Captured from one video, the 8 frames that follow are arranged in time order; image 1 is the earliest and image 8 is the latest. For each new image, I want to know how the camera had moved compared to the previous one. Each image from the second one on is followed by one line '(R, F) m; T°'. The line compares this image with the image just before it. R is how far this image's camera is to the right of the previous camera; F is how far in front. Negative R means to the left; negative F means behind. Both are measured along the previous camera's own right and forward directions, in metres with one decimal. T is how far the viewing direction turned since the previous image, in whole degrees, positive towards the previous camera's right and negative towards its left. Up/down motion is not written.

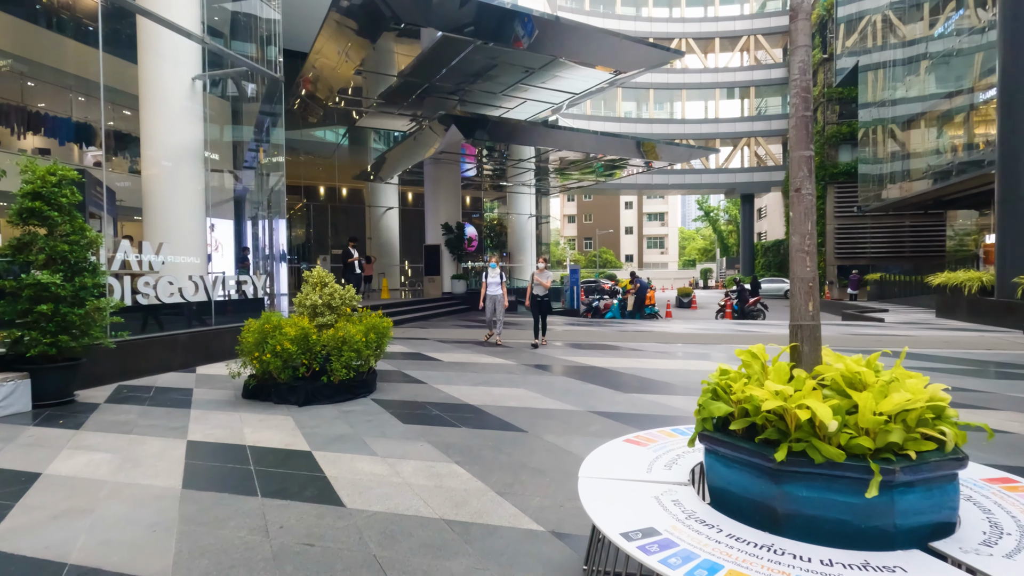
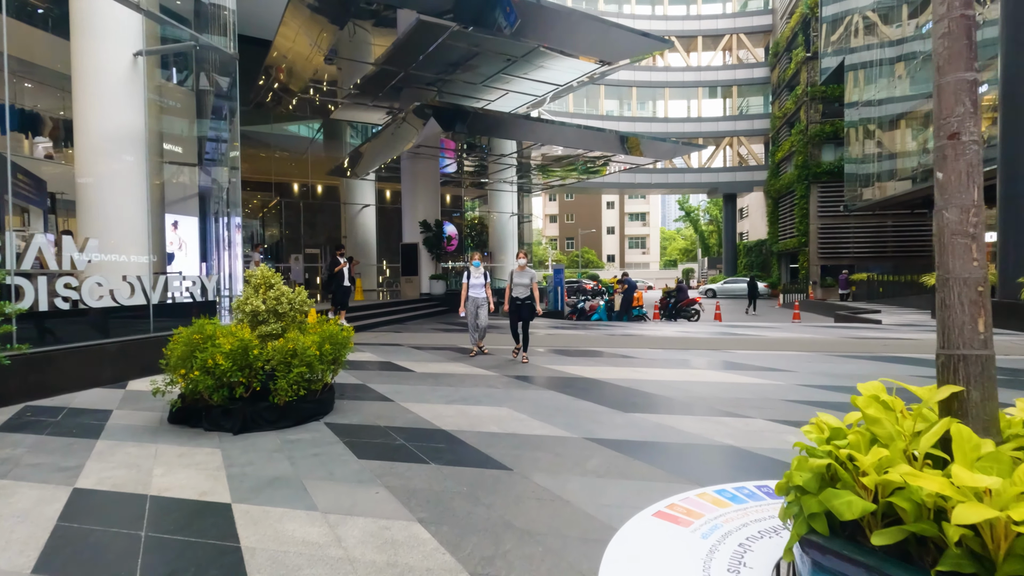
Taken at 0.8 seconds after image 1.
(0.0, +0.9) m; +2°
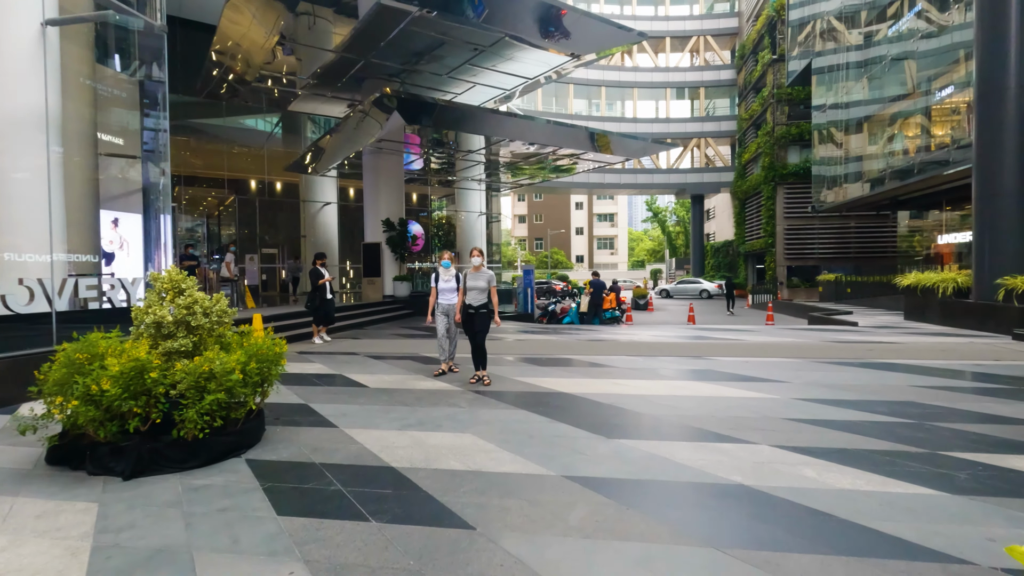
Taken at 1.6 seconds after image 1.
(0.0, +0.8) m; +3°
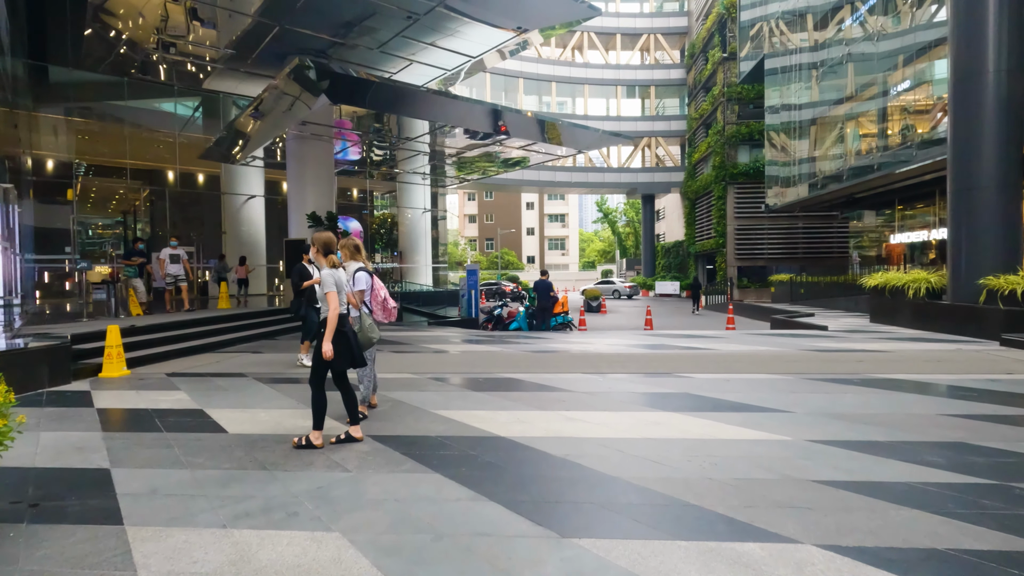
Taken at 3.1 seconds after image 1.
(+0.3, +1.8) m; +5°
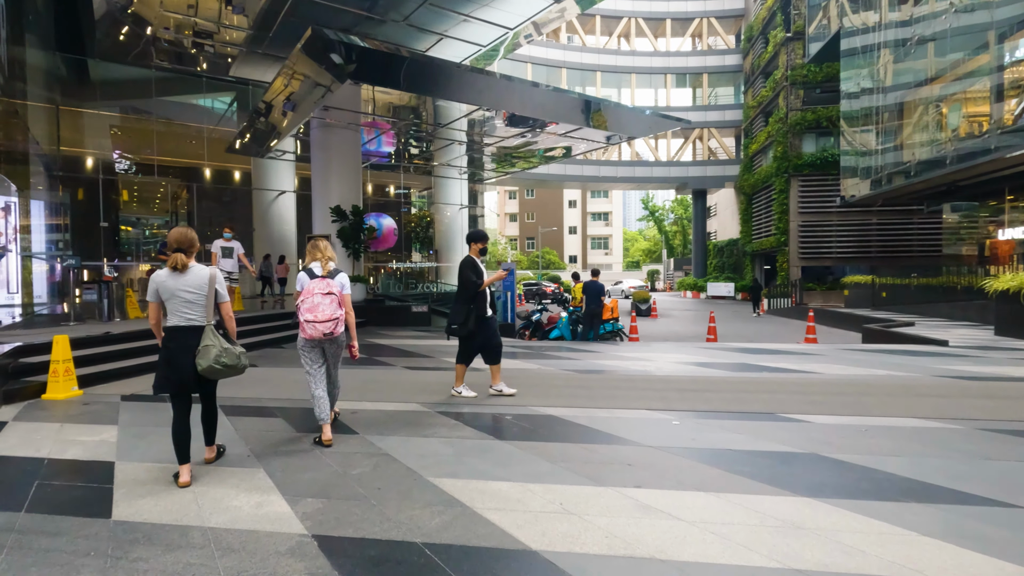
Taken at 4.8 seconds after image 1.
(0.0, +1.9) m; -4°
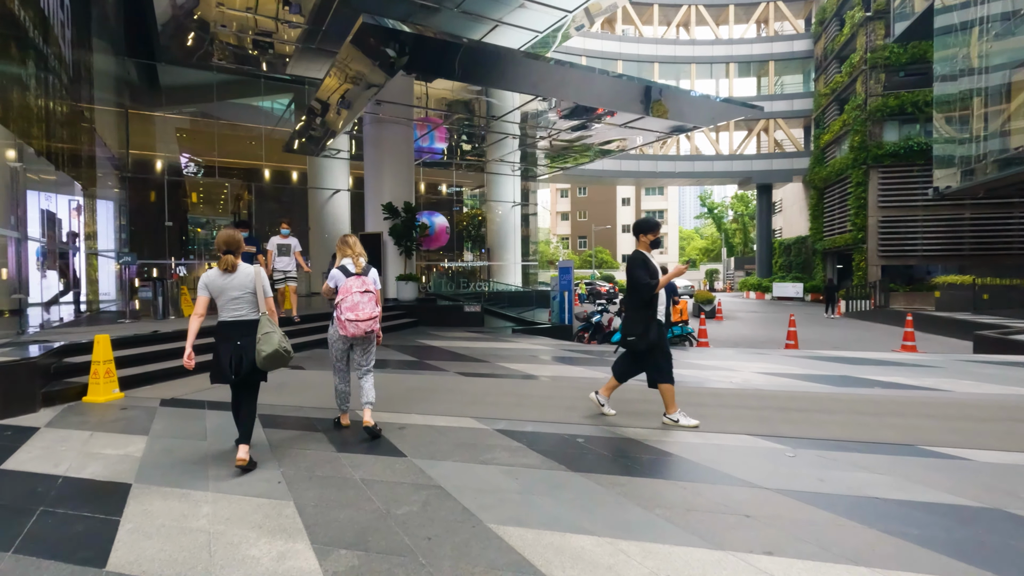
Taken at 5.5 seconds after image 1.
(-0.2, +0.8) m; -5°
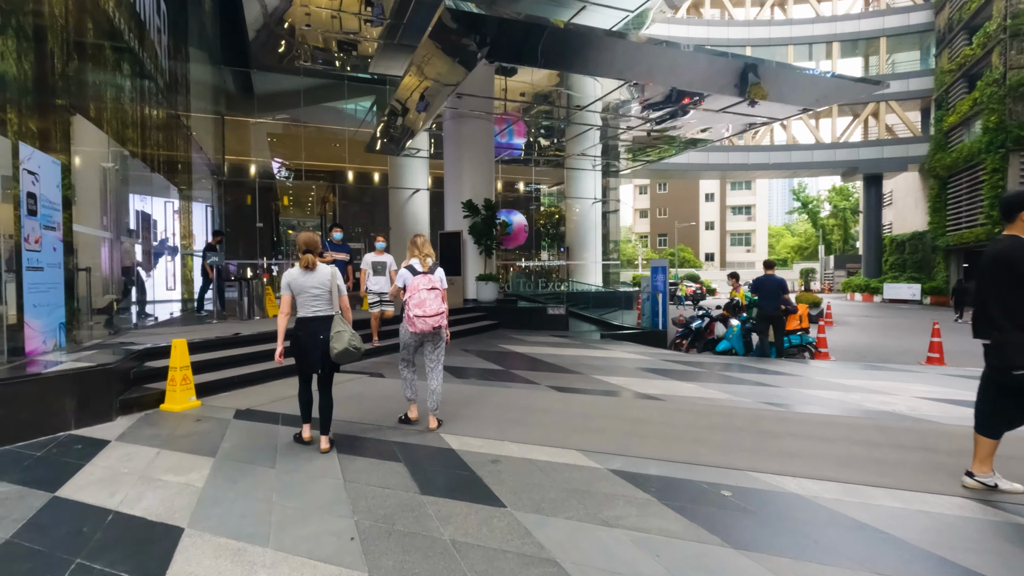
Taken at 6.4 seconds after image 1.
(-0.3, +0.9) m; -8°
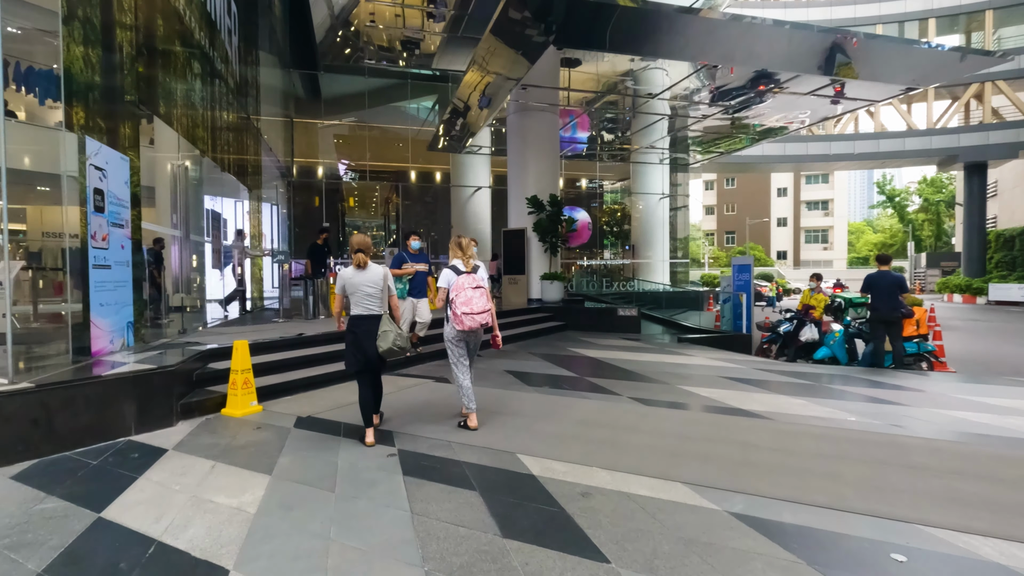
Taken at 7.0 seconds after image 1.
(-0.2, +0.6) m; -6°
